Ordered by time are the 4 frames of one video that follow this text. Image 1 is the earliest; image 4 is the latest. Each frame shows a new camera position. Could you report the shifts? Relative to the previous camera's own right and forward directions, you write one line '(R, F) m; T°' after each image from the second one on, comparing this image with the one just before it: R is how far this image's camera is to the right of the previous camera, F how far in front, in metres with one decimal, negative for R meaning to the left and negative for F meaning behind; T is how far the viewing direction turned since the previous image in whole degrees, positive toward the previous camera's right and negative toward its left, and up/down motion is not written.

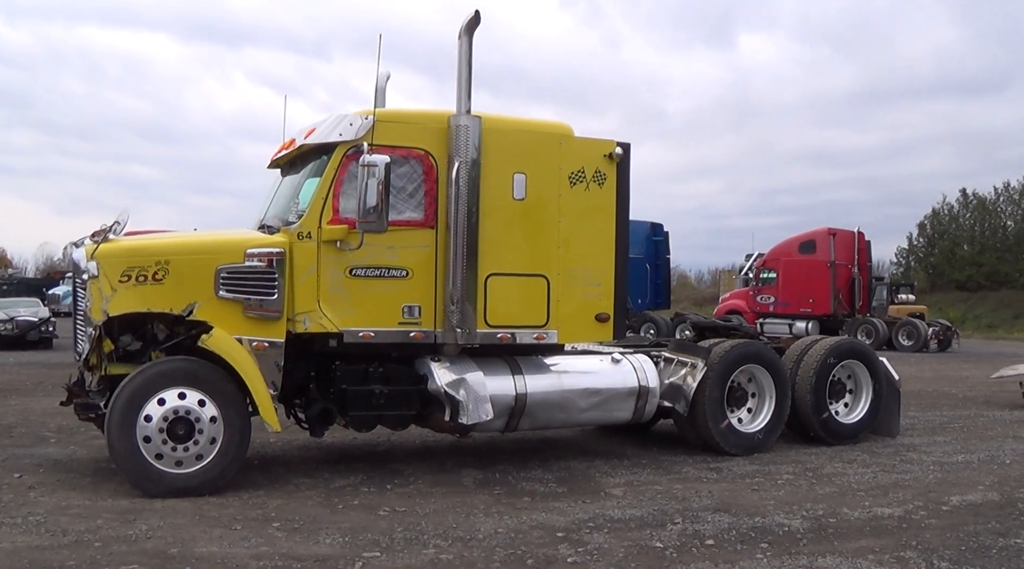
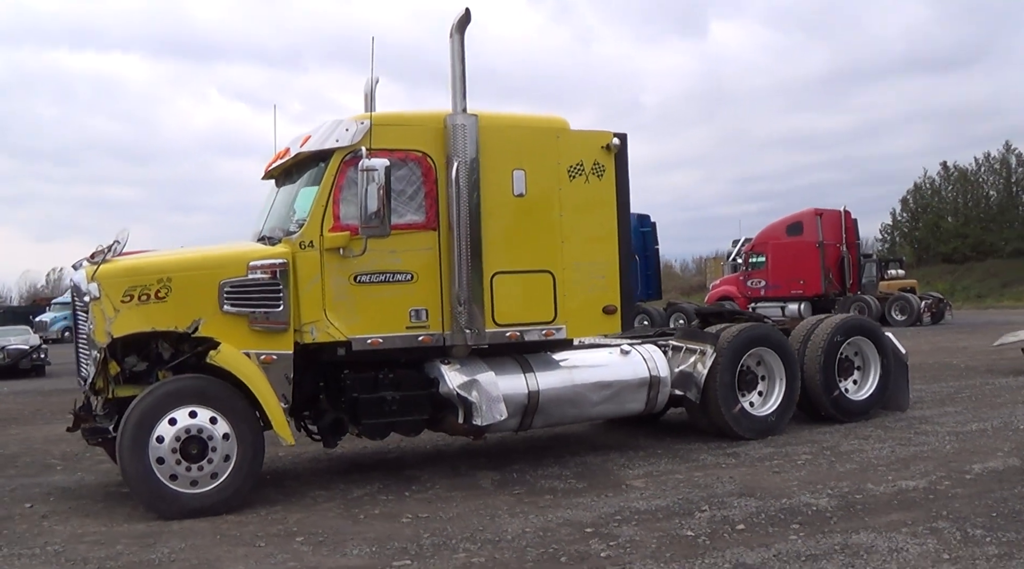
(-0.1, +0.1) m; +1°
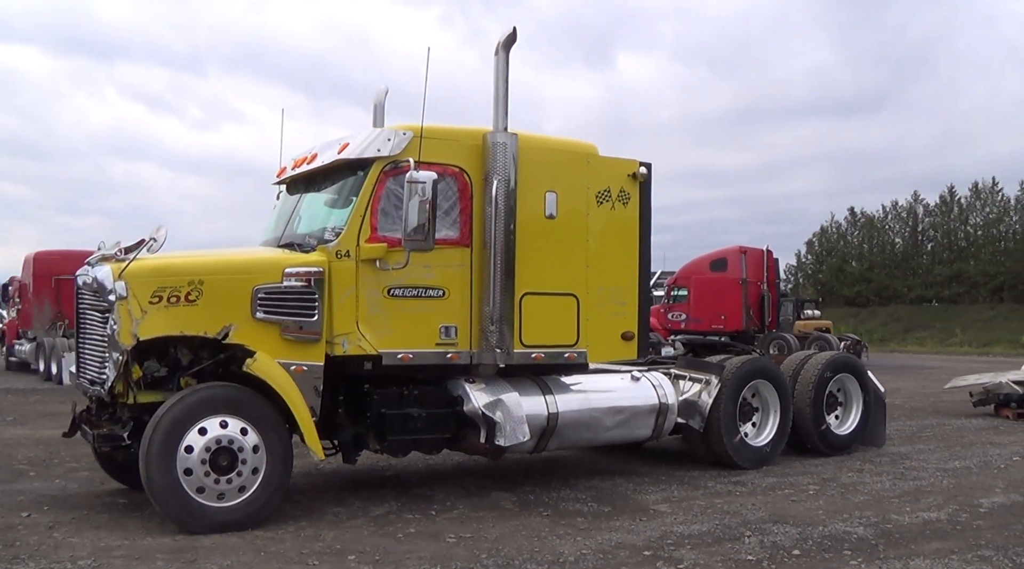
(-1.0, 0.0) m; +6°
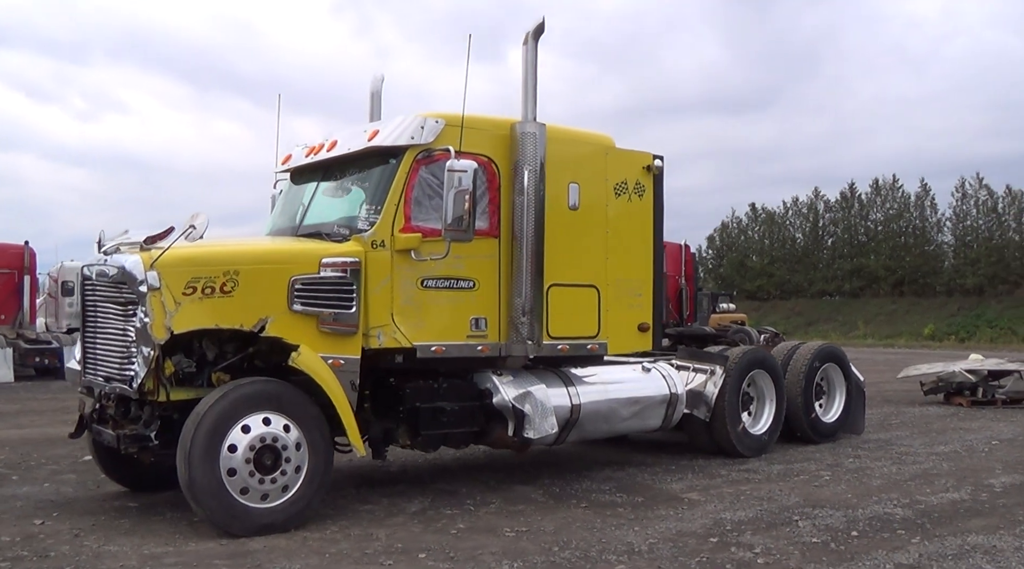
(-1.0, +0.1) m; +7°
